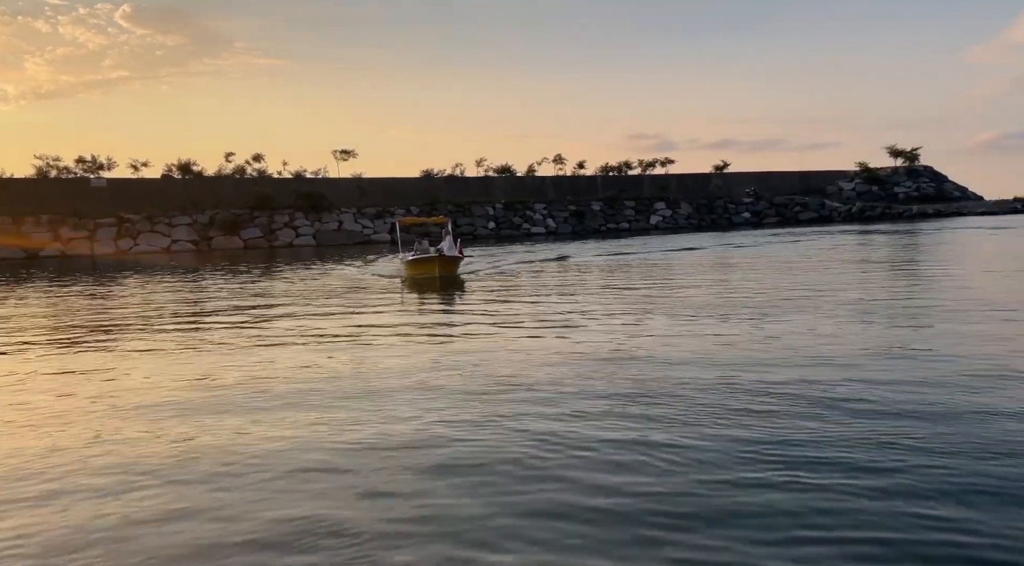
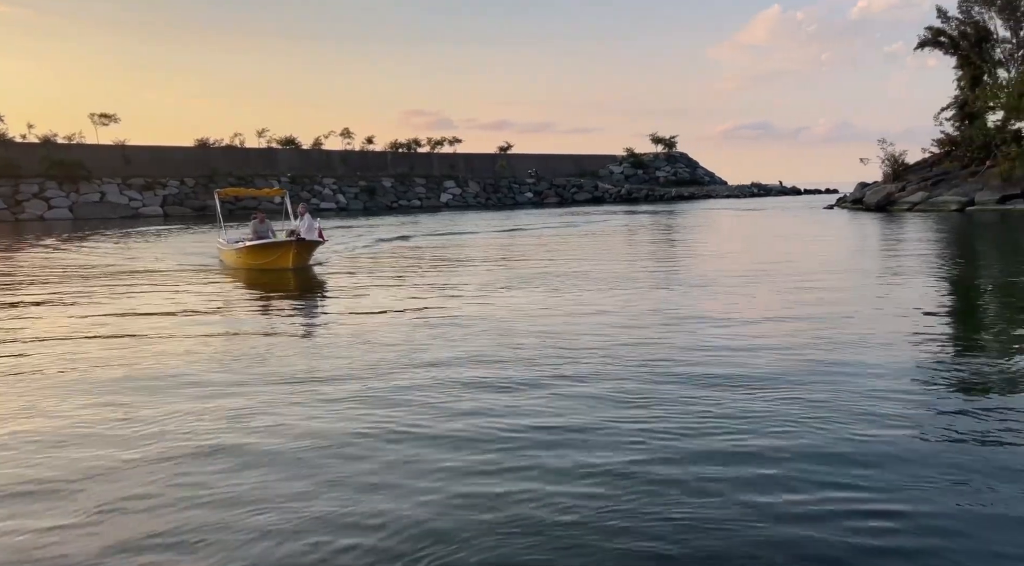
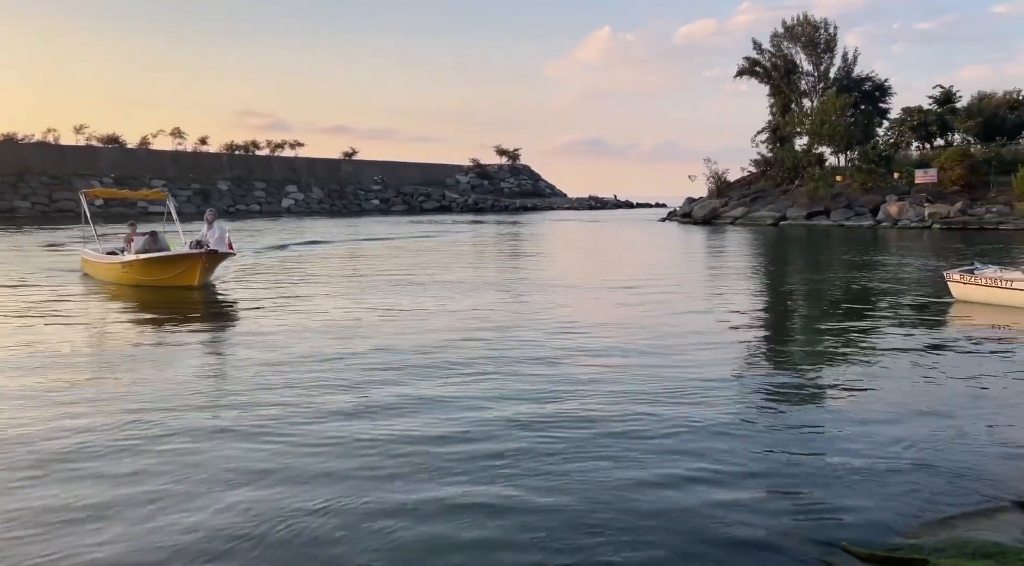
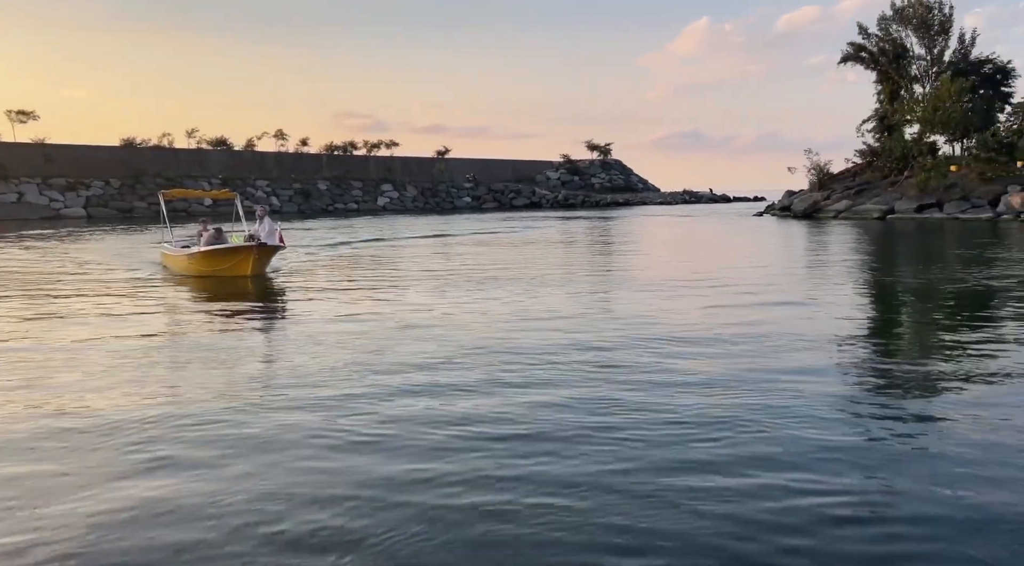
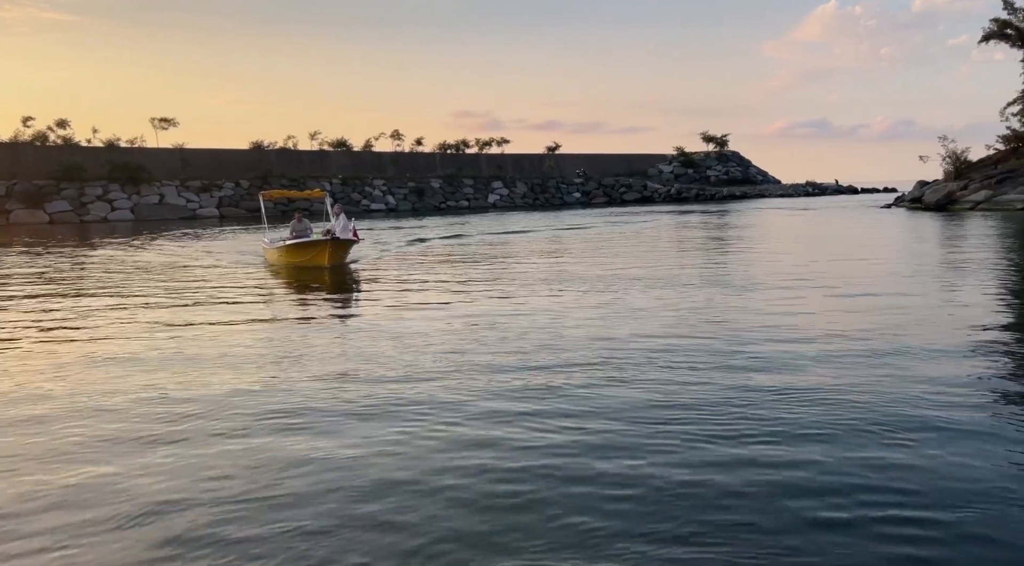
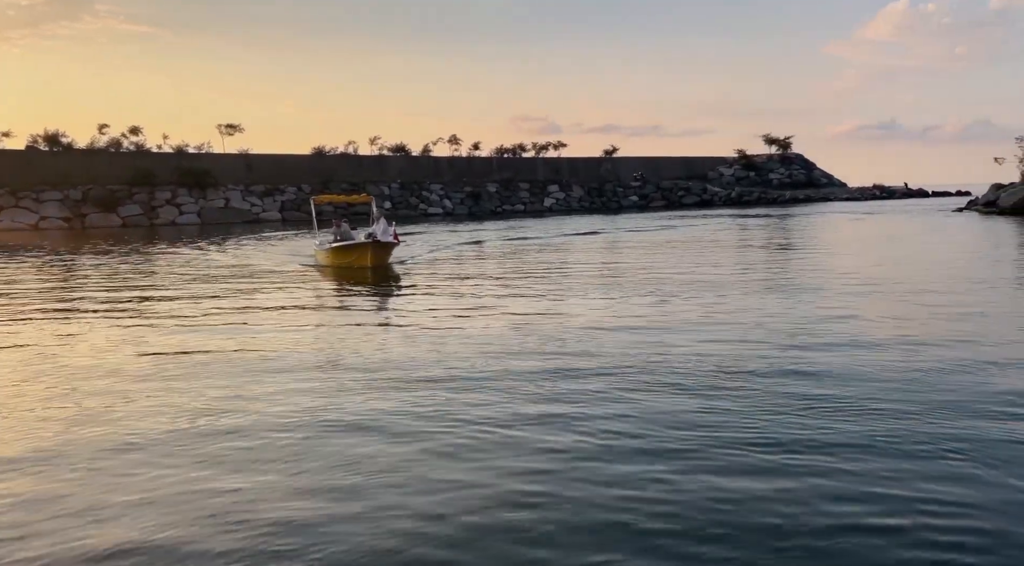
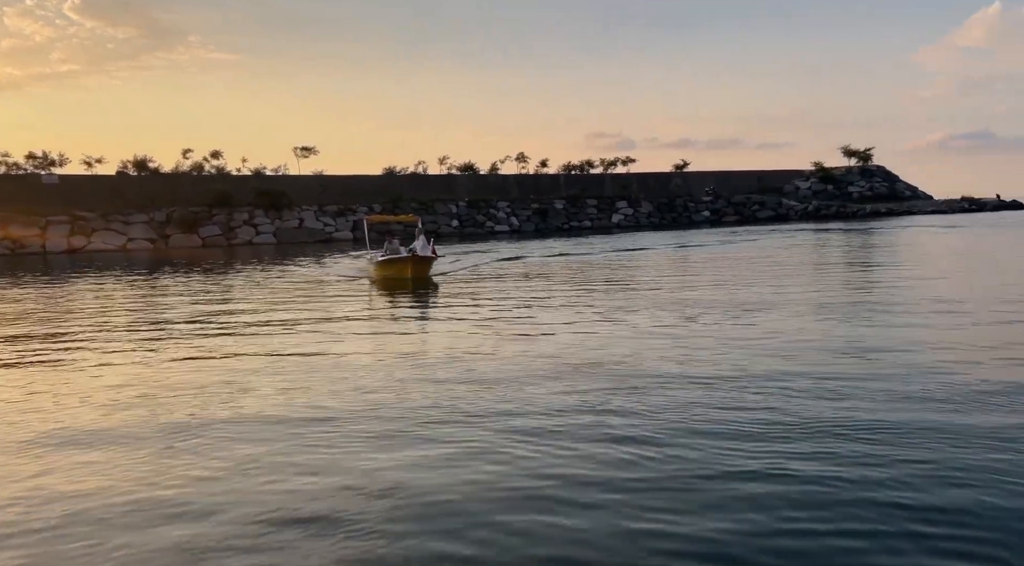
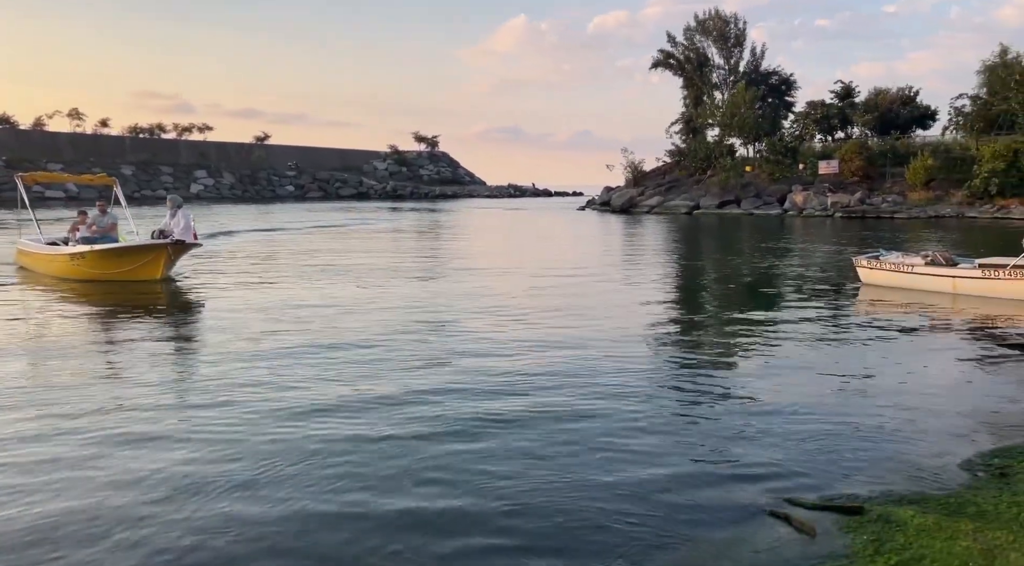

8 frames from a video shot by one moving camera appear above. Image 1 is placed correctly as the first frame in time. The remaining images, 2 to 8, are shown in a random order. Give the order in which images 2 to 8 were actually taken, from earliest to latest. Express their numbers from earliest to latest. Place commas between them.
7, 6, 5, 2, 4, 3, 8
